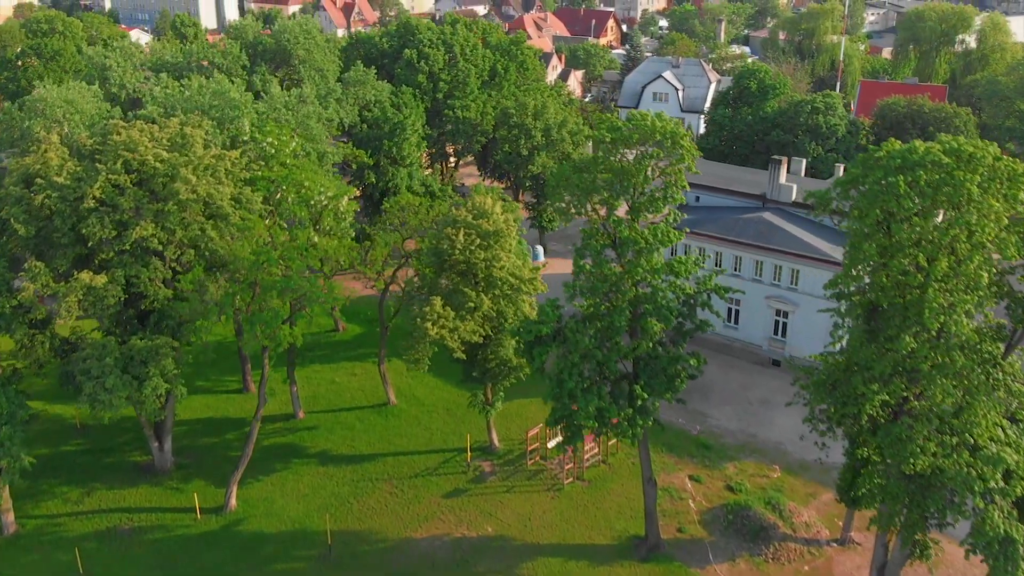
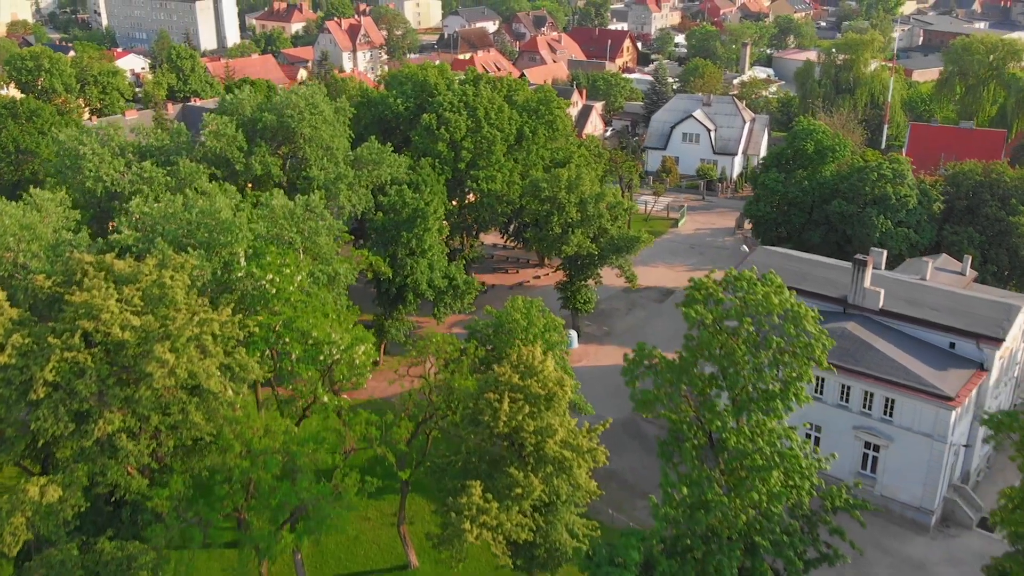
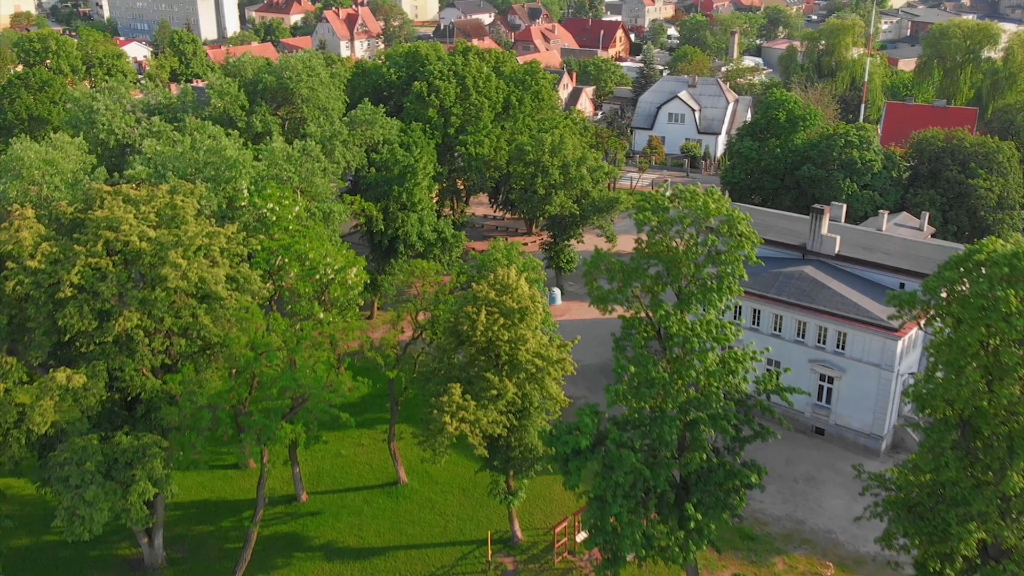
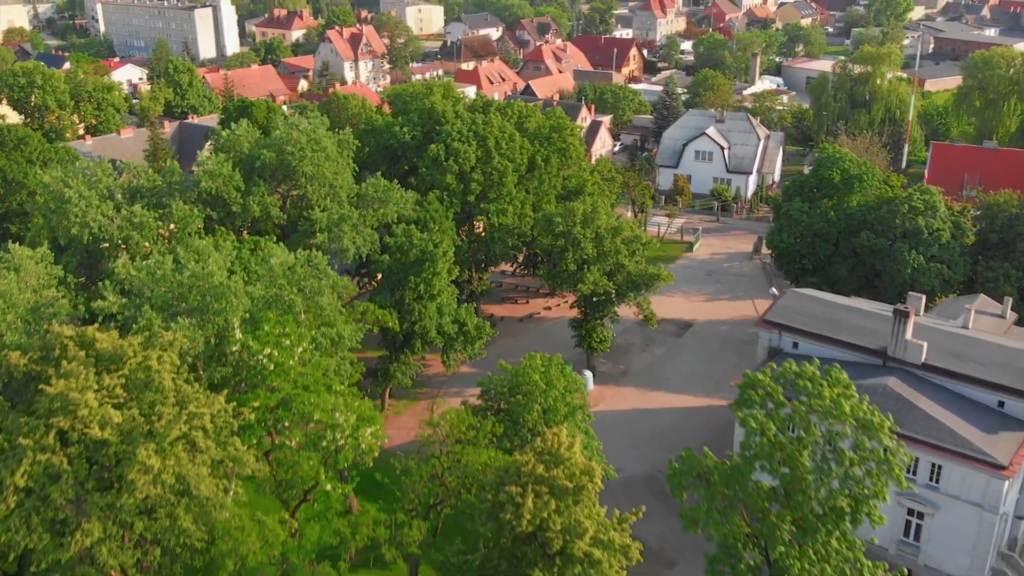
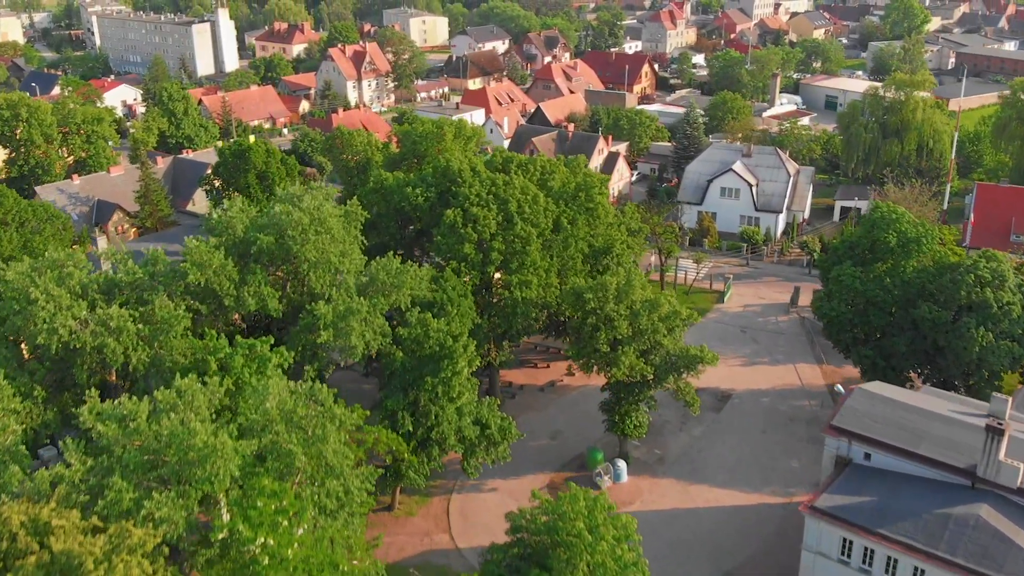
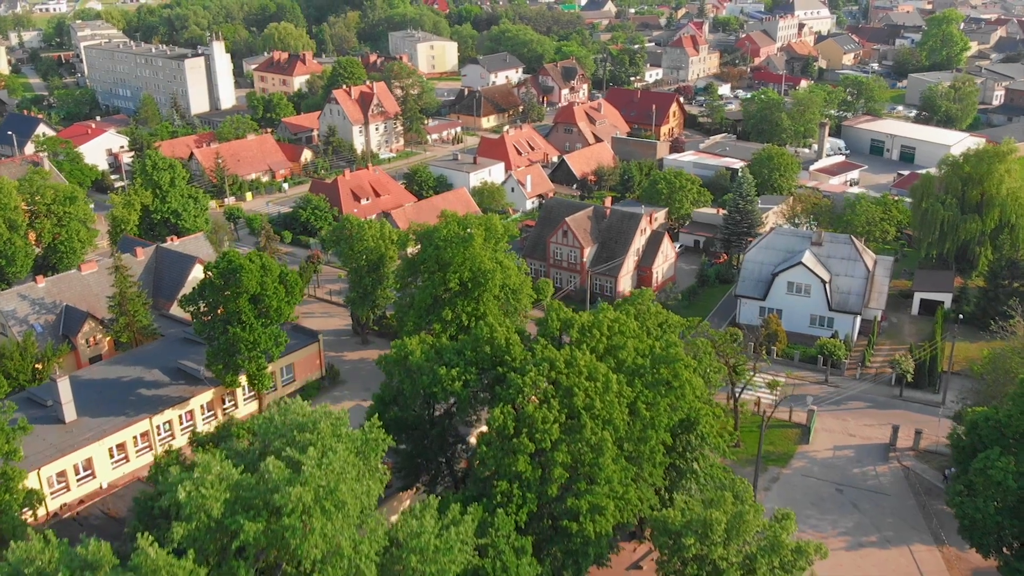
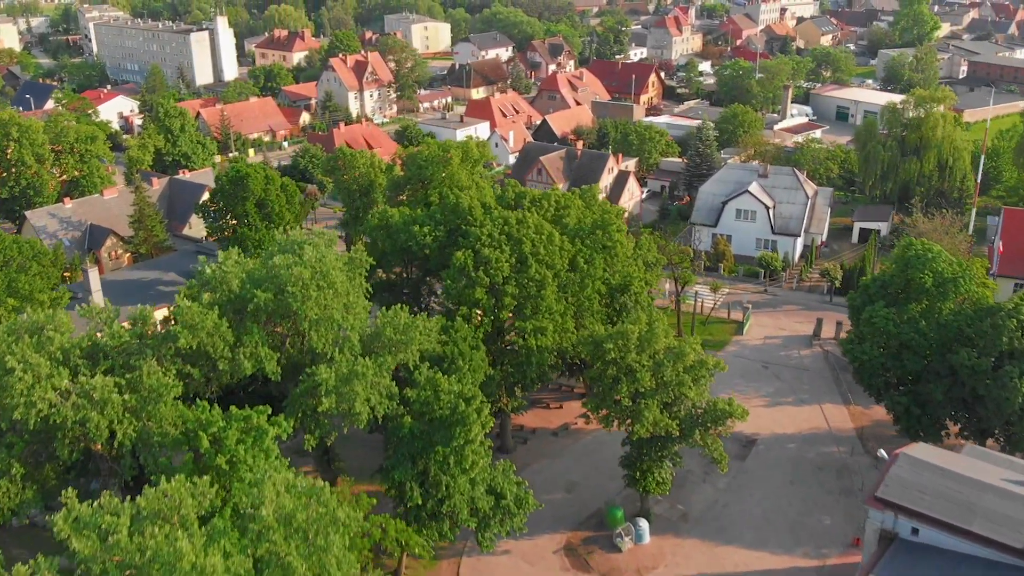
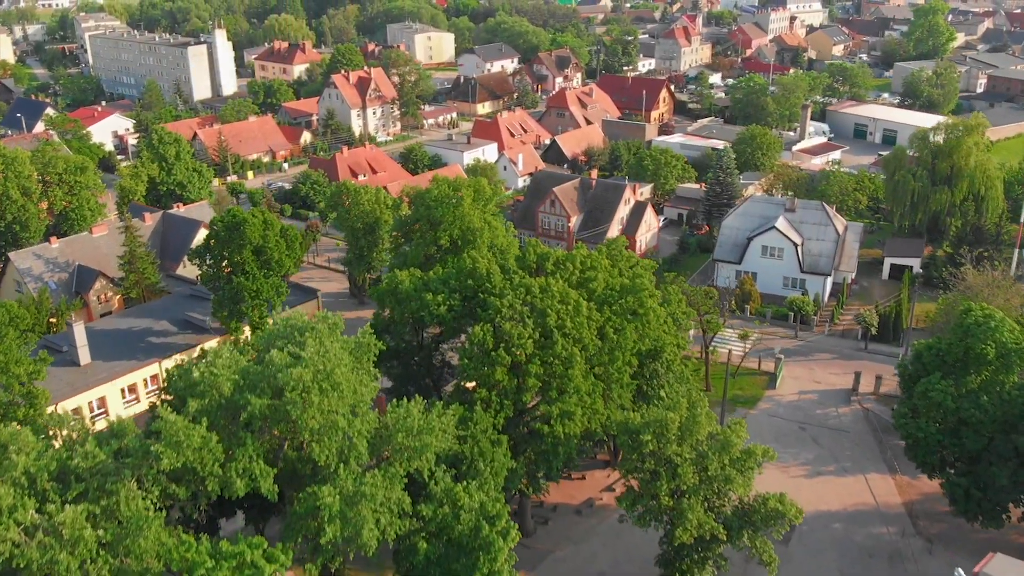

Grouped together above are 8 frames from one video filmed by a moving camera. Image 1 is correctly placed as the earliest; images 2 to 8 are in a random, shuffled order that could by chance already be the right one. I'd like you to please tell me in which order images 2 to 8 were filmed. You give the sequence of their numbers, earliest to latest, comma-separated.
3, 2, 4, 5, 7, 8, 6
